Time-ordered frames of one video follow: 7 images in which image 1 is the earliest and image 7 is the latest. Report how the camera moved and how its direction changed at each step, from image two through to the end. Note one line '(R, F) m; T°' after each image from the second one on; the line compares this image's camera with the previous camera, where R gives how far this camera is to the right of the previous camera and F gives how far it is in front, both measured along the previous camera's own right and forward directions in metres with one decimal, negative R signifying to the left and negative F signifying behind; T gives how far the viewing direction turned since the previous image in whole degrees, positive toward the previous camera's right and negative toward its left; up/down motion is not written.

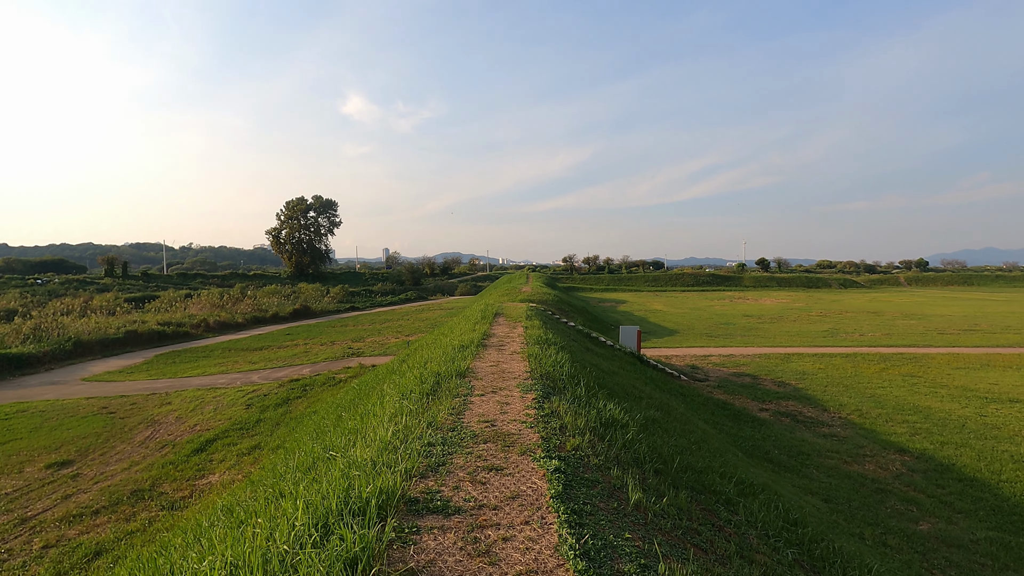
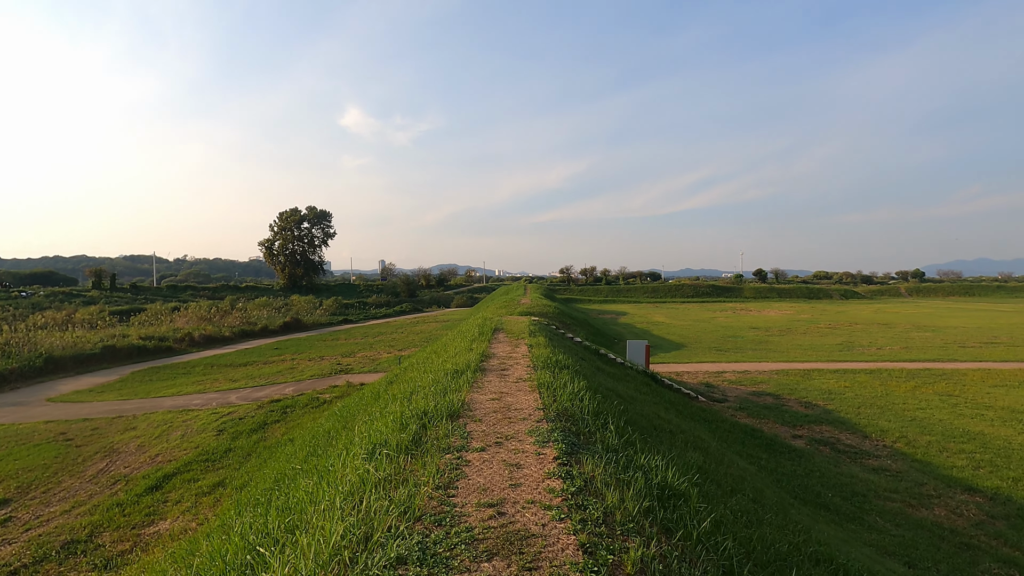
(-0.1, +1.1) m; 0°
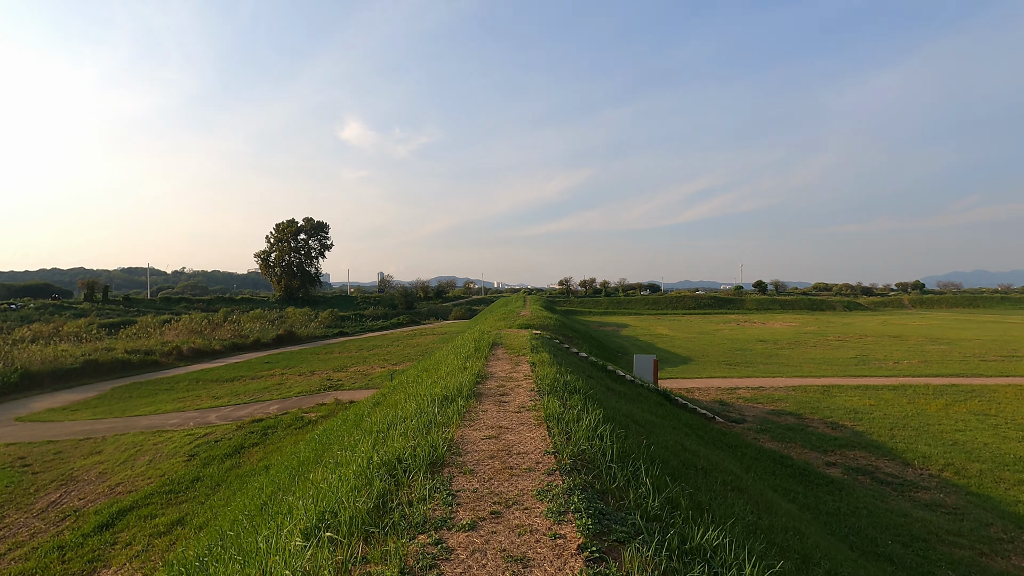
(0.0, +0.9) m; 0°
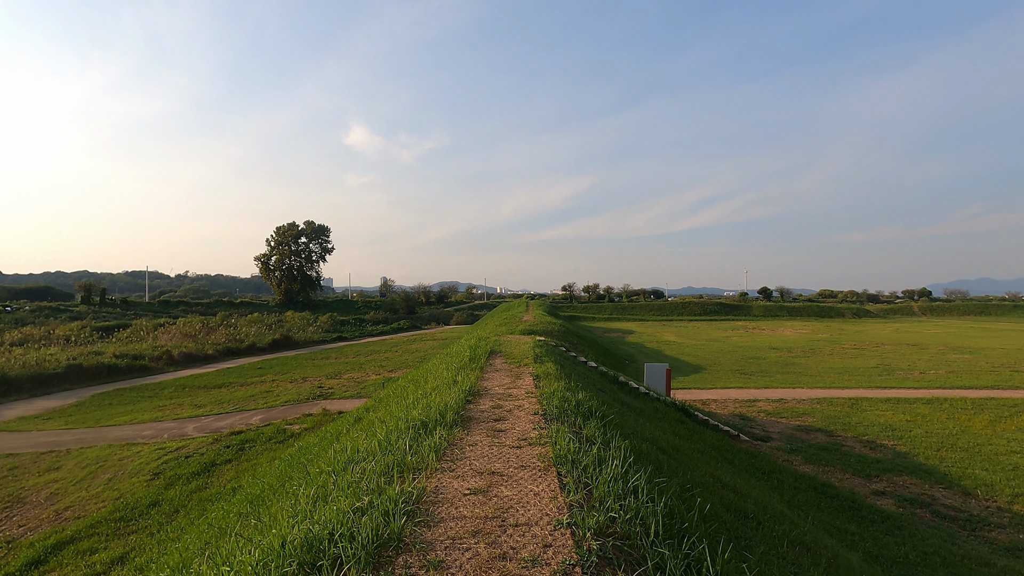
(0.0, +1.0) m; 0°
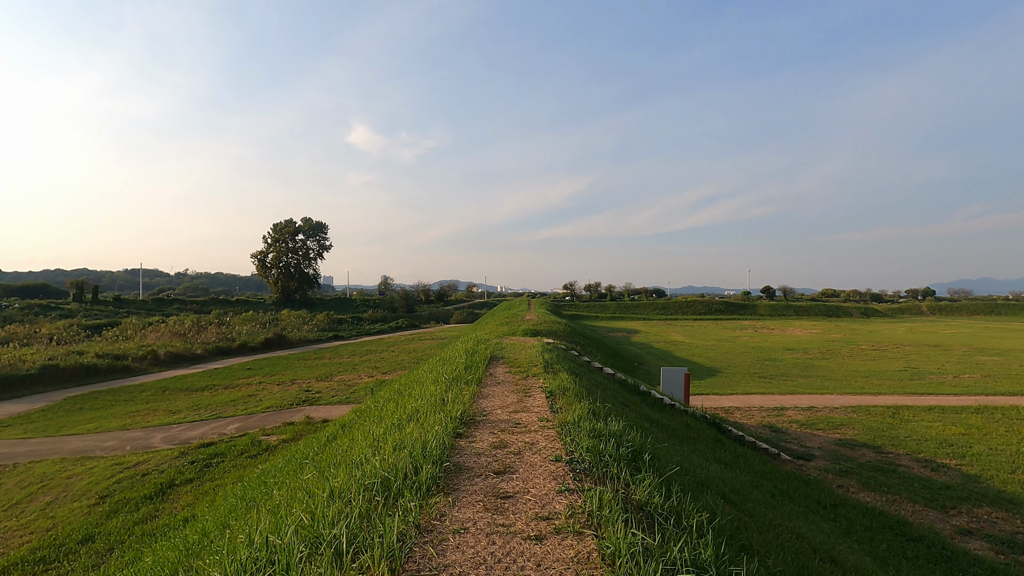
(-0.1, +1.3) m; 0°
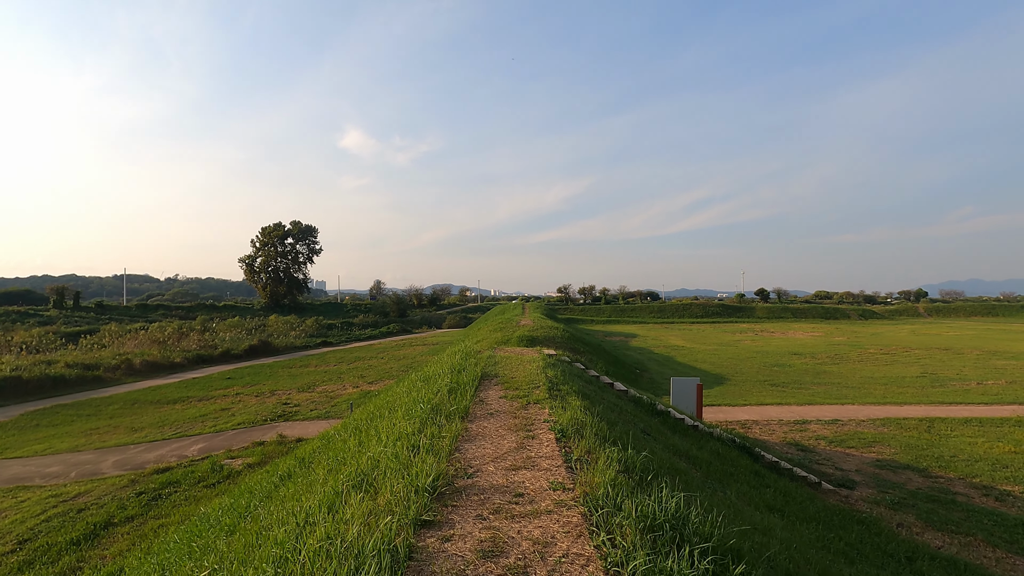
(0.0, +1.1) m; +1°
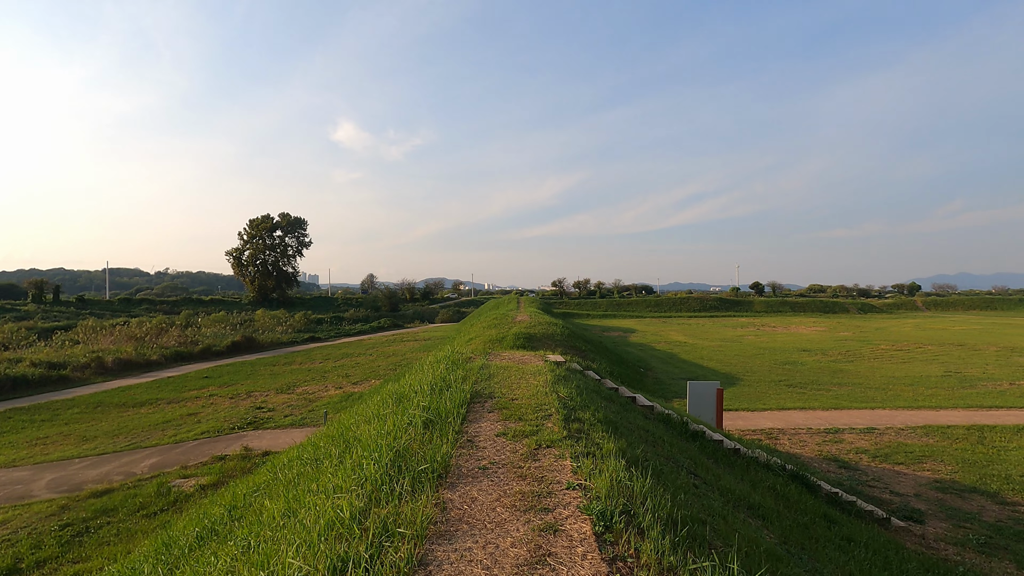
(-0.1, +1.3) m; +1°
